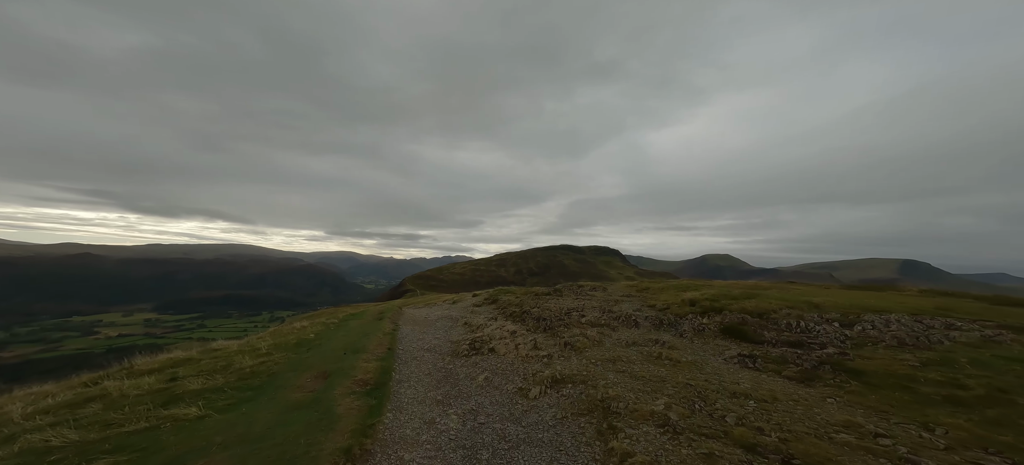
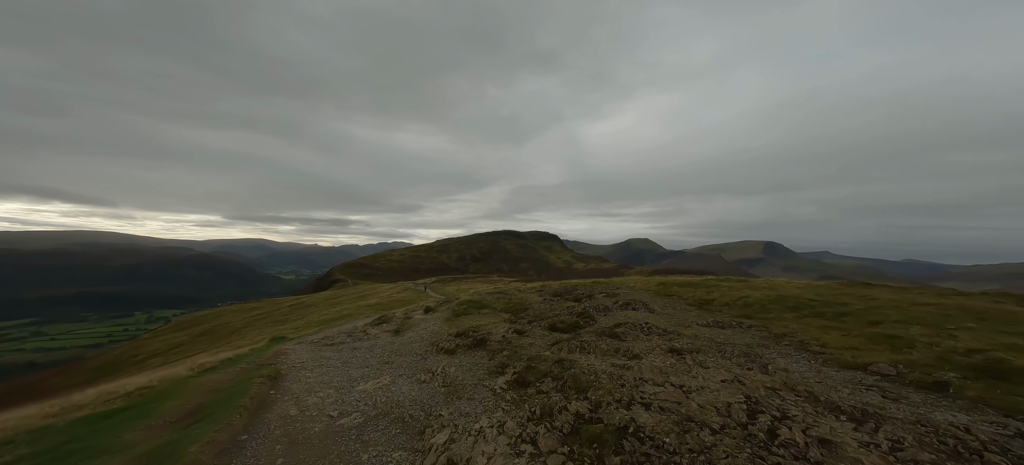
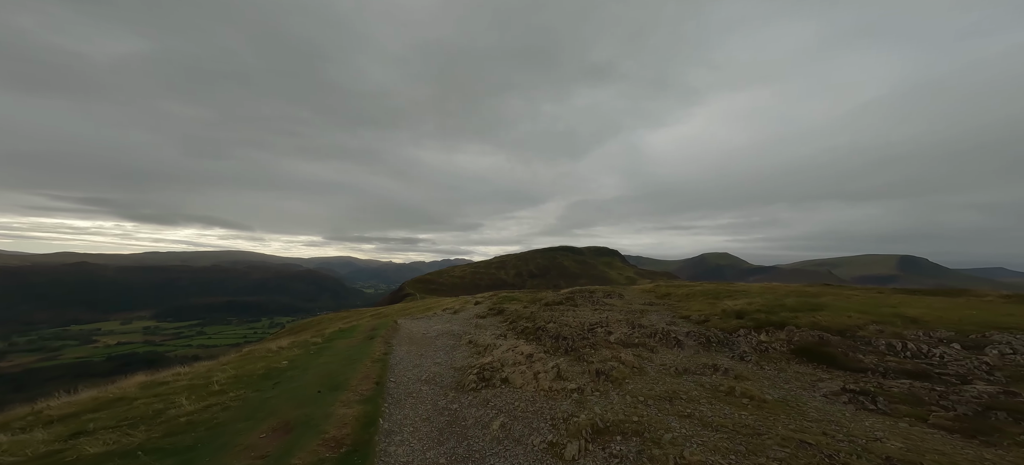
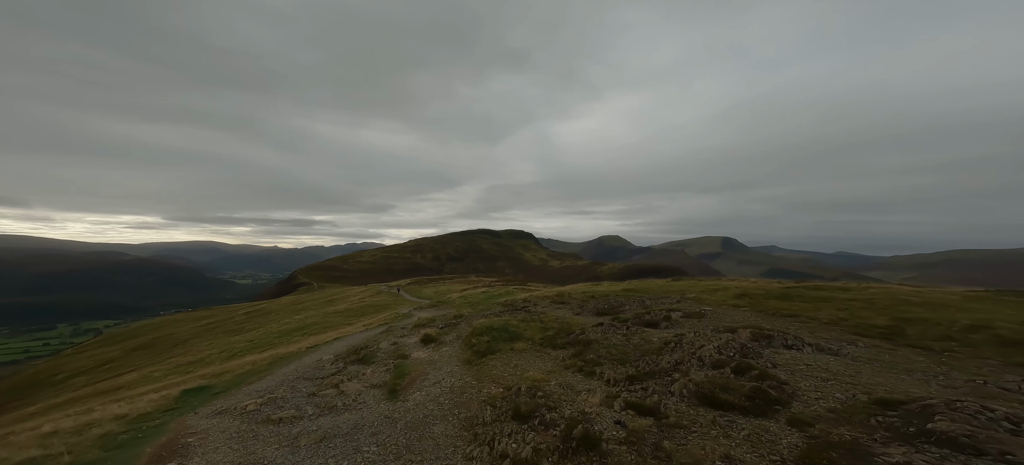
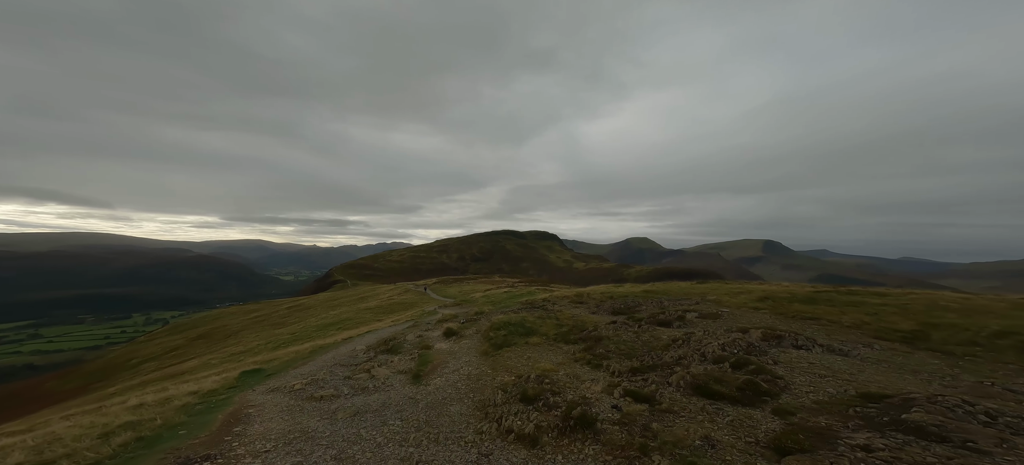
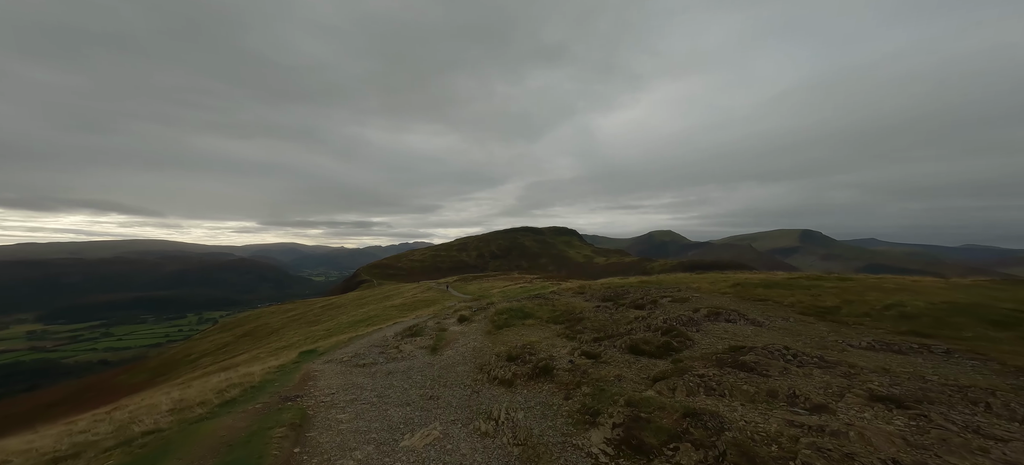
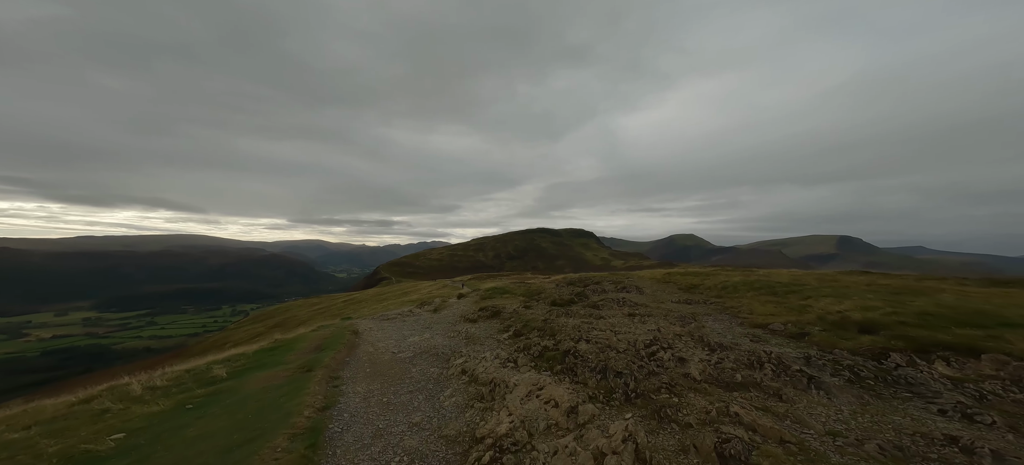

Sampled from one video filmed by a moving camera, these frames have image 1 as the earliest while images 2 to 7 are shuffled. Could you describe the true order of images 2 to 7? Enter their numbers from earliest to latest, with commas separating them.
3, 7, 2, 6, 5, 4
